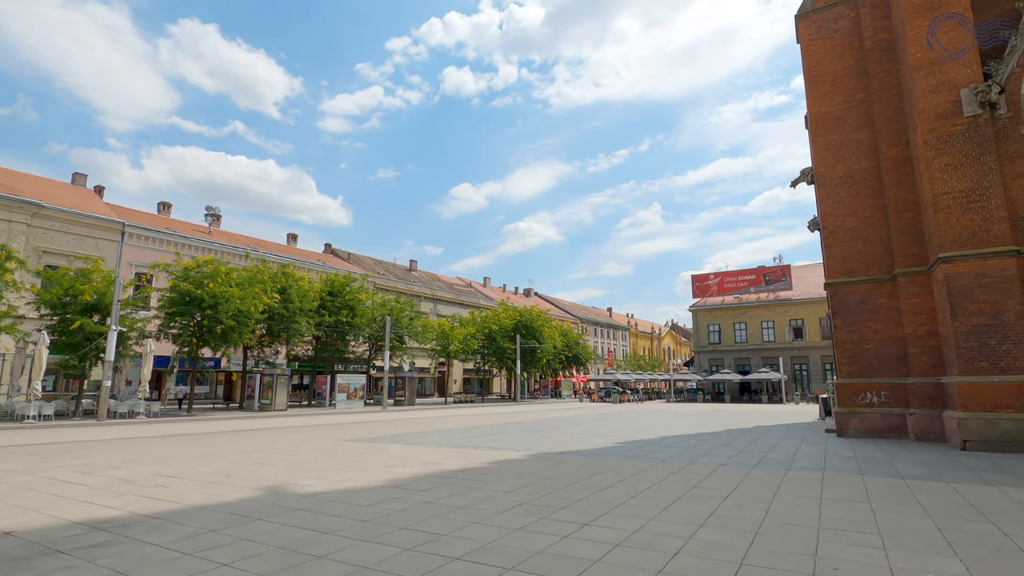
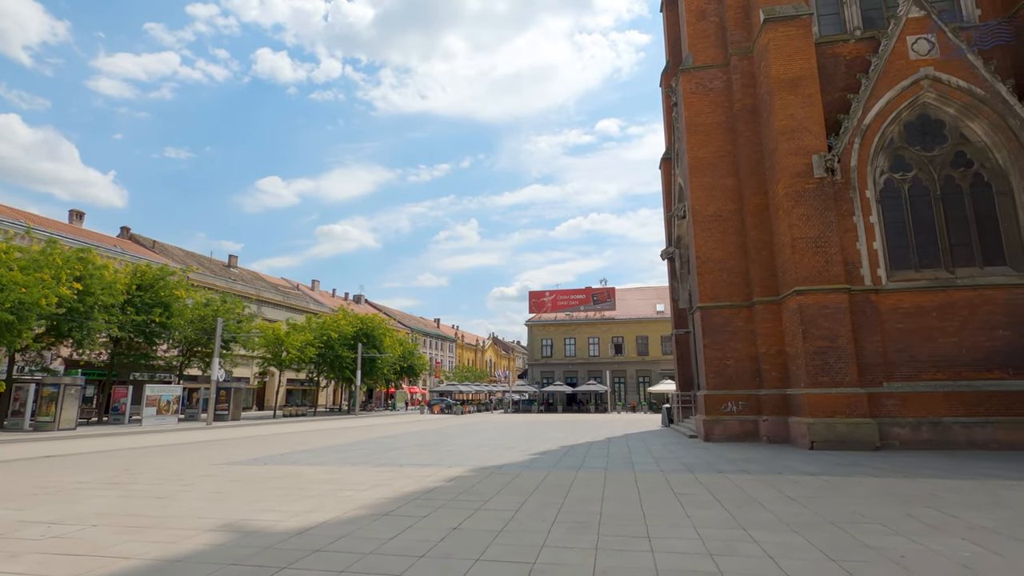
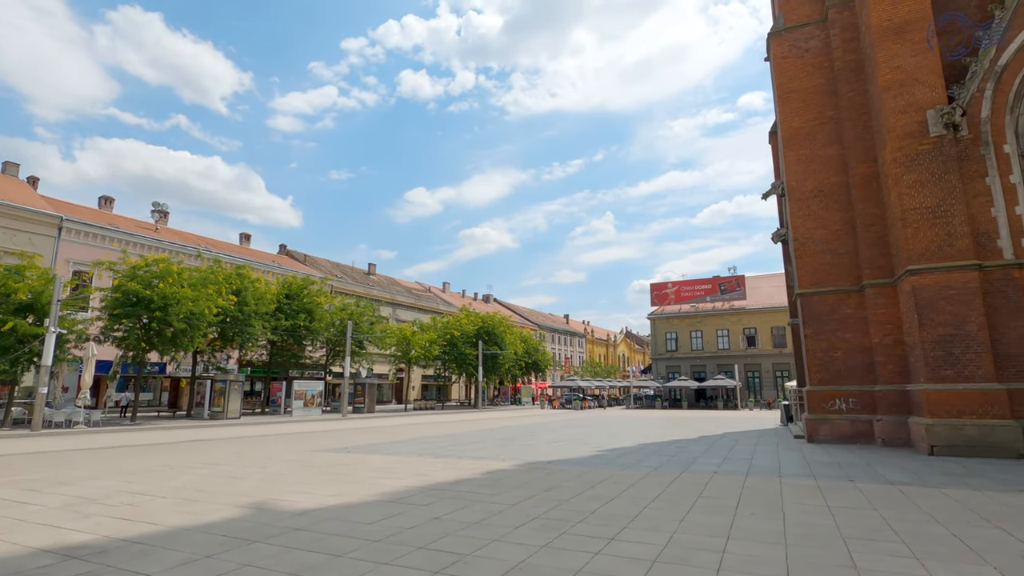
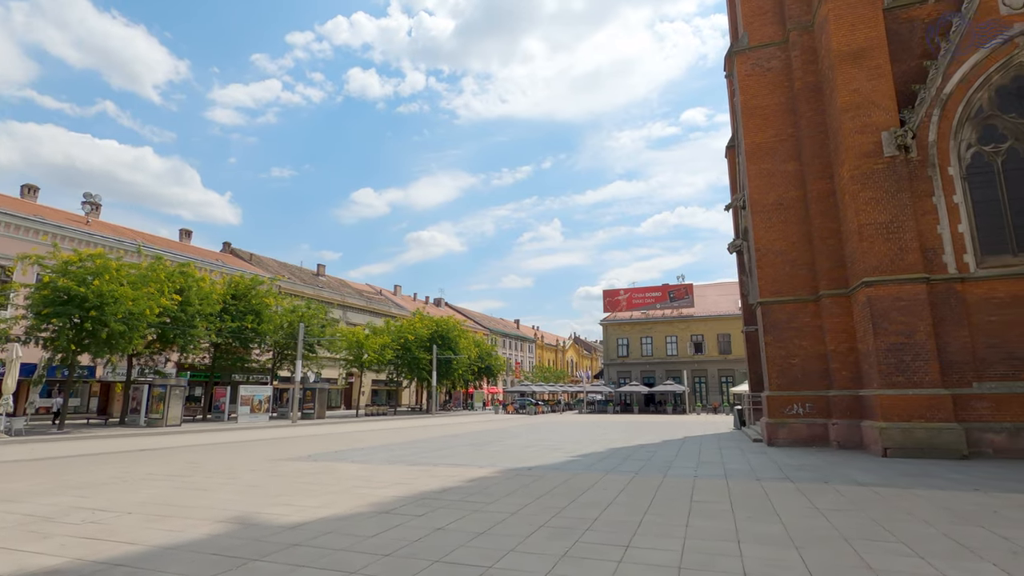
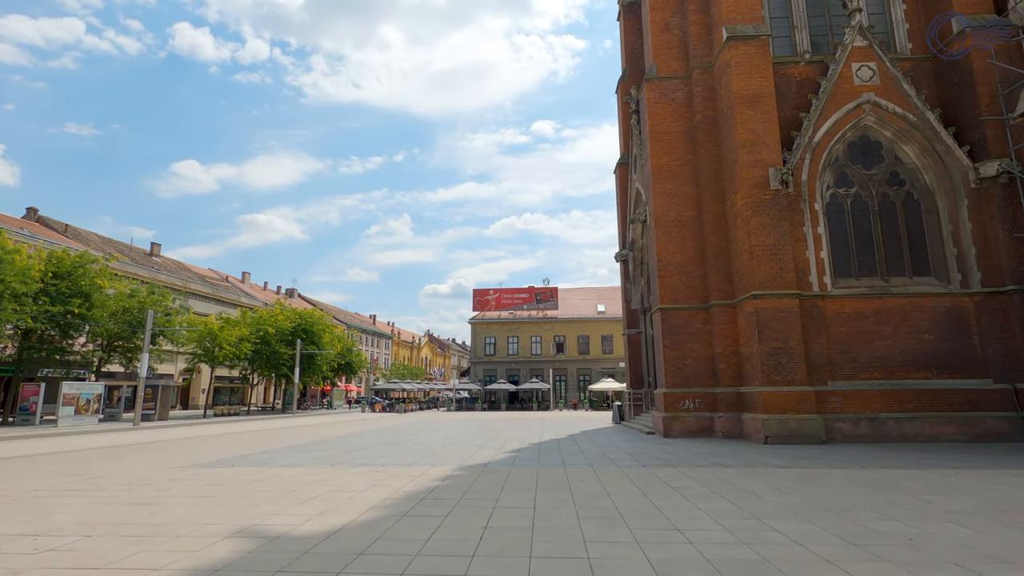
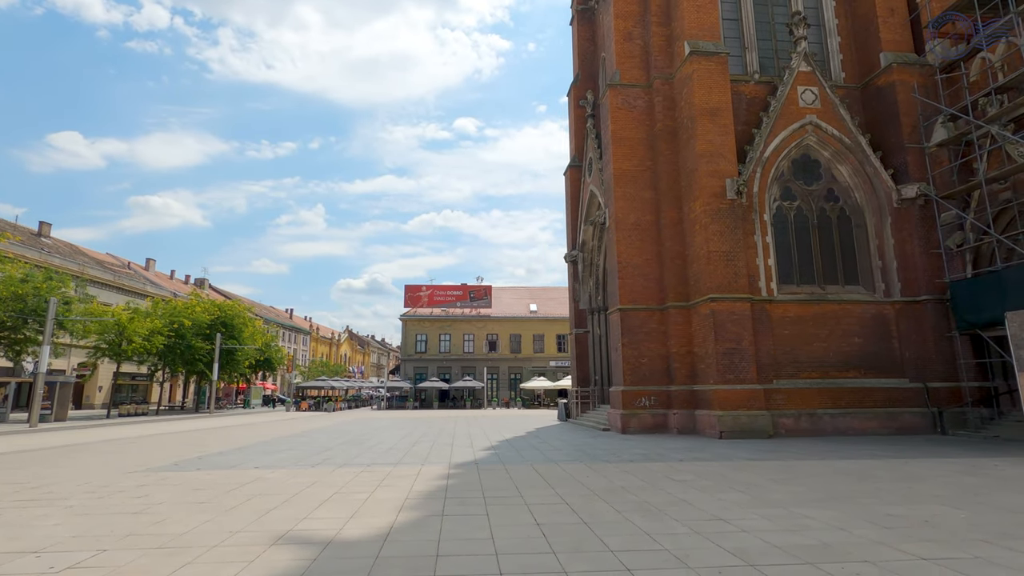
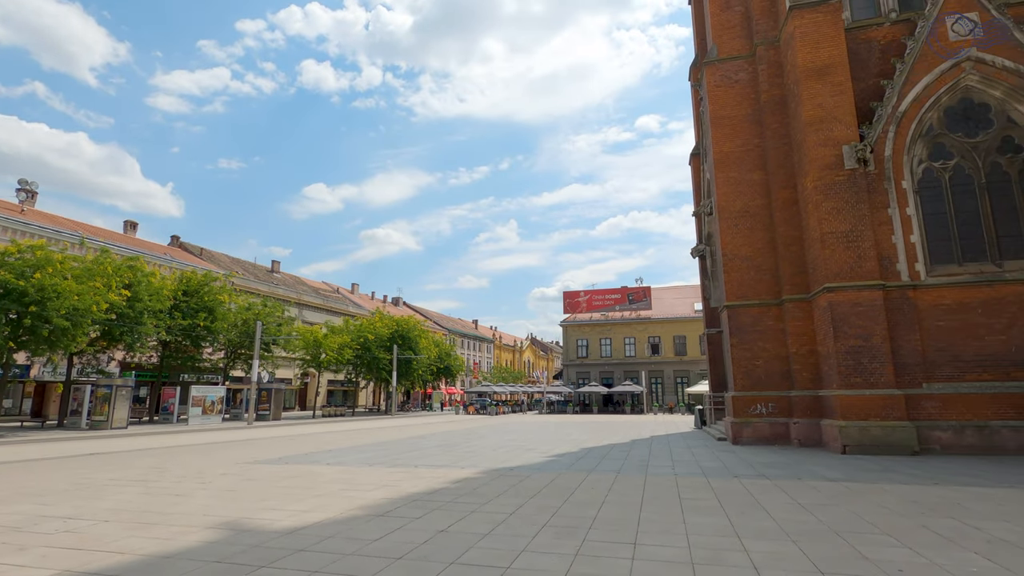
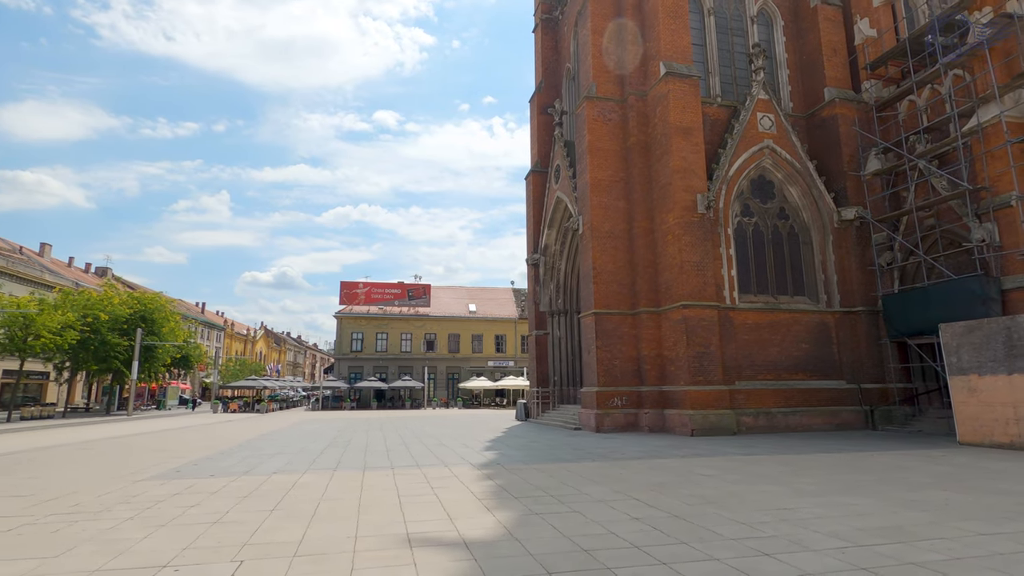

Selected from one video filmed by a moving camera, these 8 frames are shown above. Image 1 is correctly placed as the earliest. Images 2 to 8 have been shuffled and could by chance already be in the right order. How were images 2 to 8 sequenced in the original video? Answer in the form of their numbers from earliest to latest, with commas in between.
3, 4, 7, 2, 5, 6, 8
